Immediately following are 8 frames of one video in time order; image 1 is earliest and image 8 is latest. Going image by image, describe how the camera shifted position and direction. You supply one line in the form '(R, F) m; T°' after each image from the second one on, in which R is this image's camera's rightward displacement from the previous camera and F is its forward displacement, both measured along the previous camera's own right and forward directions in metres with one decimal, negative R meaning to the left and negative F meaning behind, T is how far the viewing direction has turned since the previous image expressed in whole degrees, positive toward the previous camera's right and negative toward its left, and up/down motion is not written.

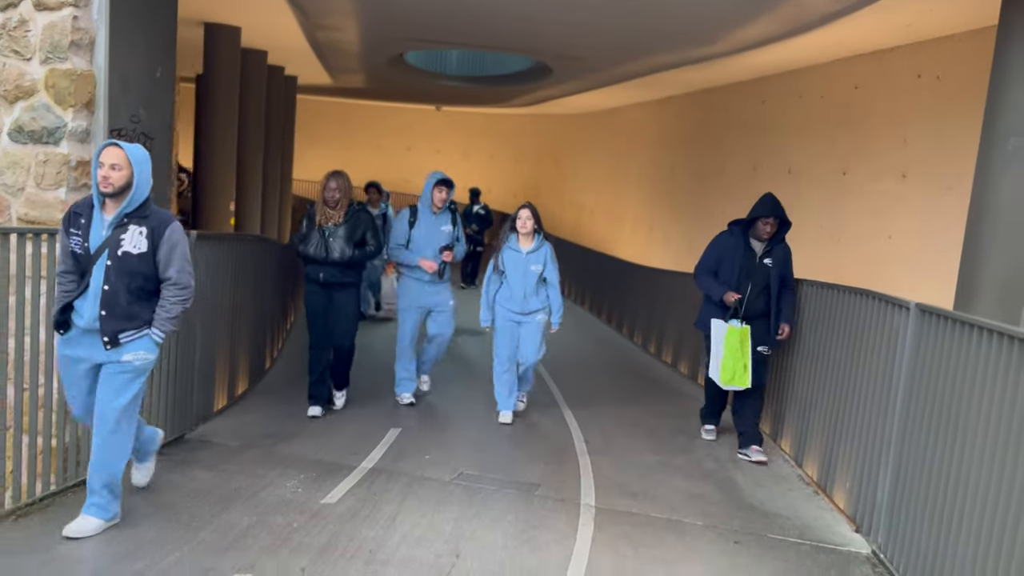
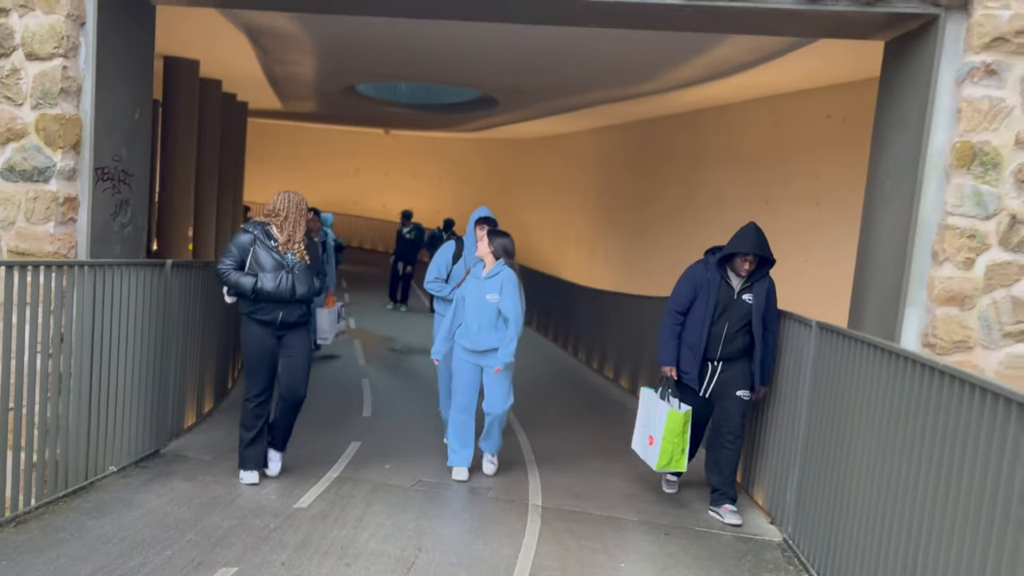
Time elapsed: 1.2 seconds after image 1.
(0.0, -0.7) m; +3°
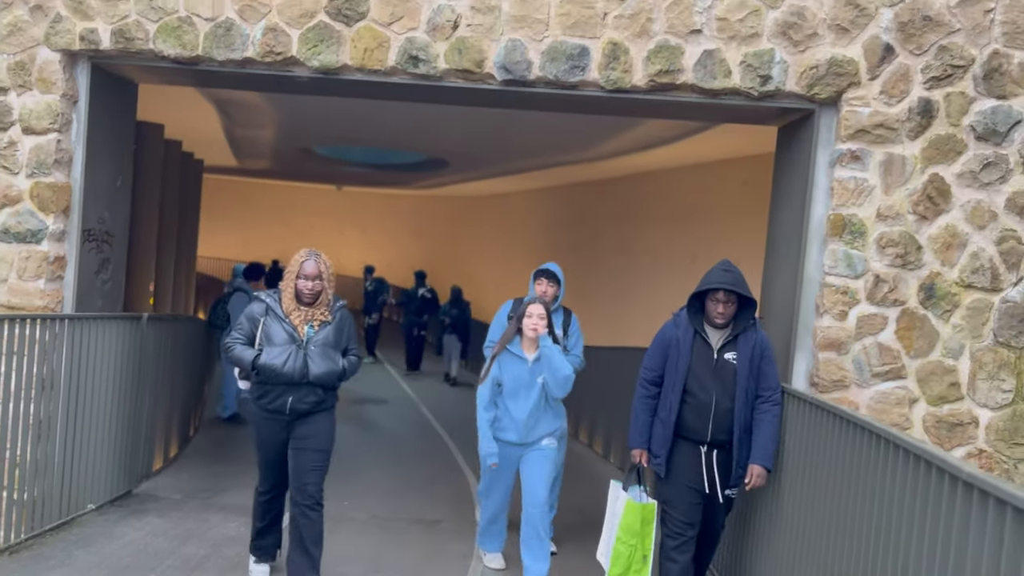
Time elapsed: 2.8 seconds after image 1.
(0.0, -0.8) m; +3°
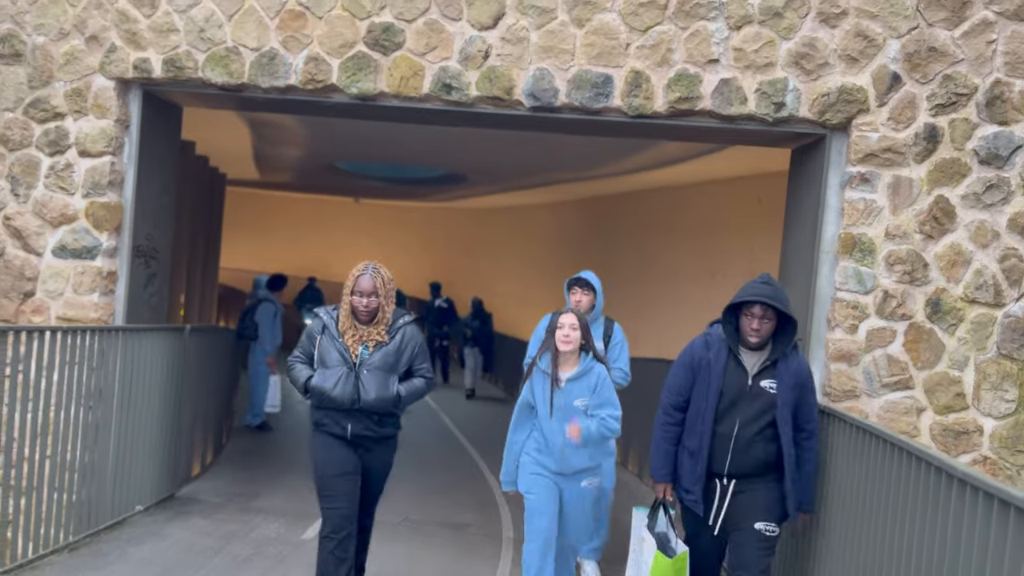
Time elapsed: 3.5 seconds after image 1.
(-0.1, -0.4) m; -1°
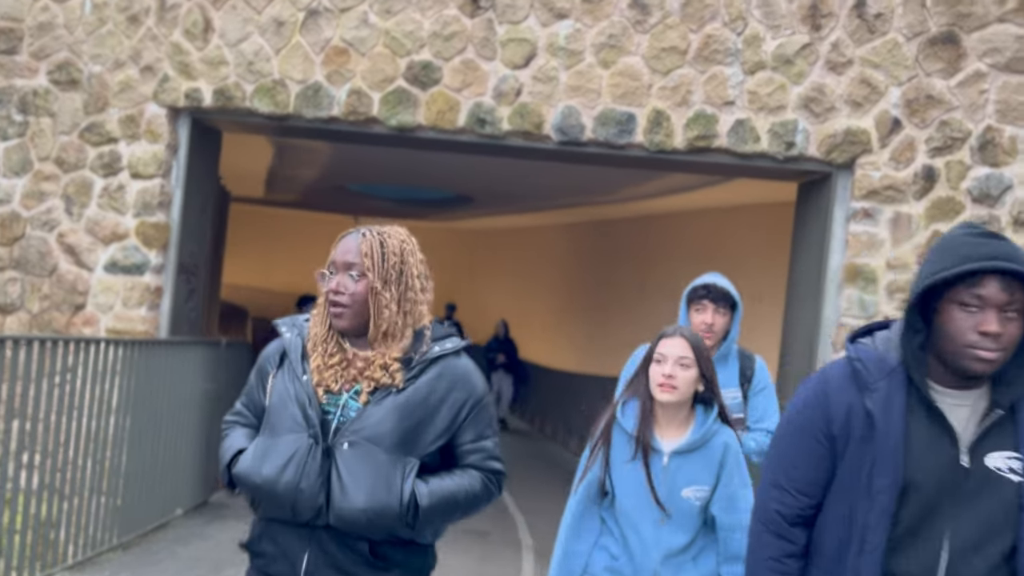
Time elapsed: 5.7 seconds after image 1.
(-0.3, -0.5) m; +1°
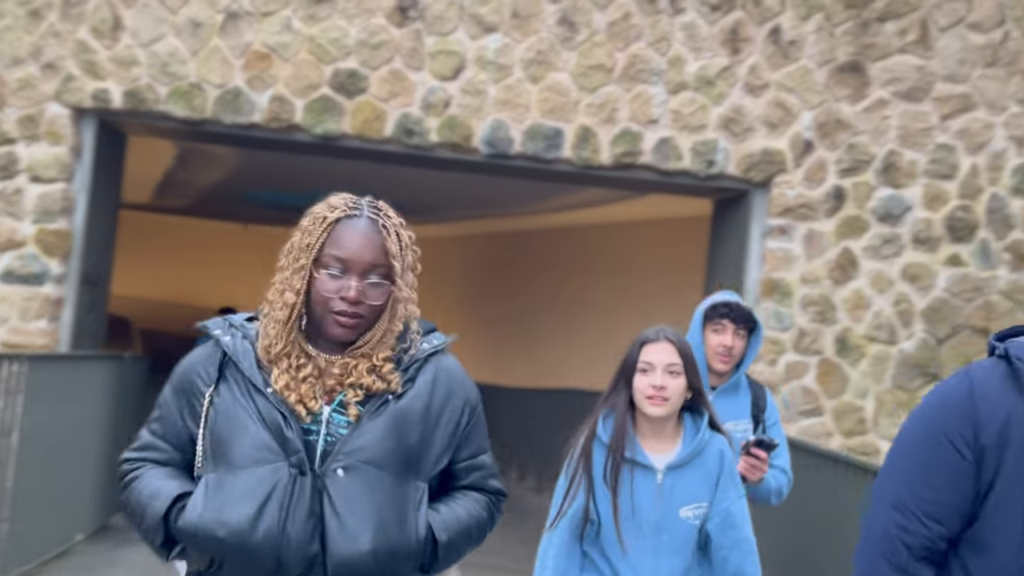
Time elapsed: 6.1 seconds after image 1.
(-0.6, 0.0) m; +9°
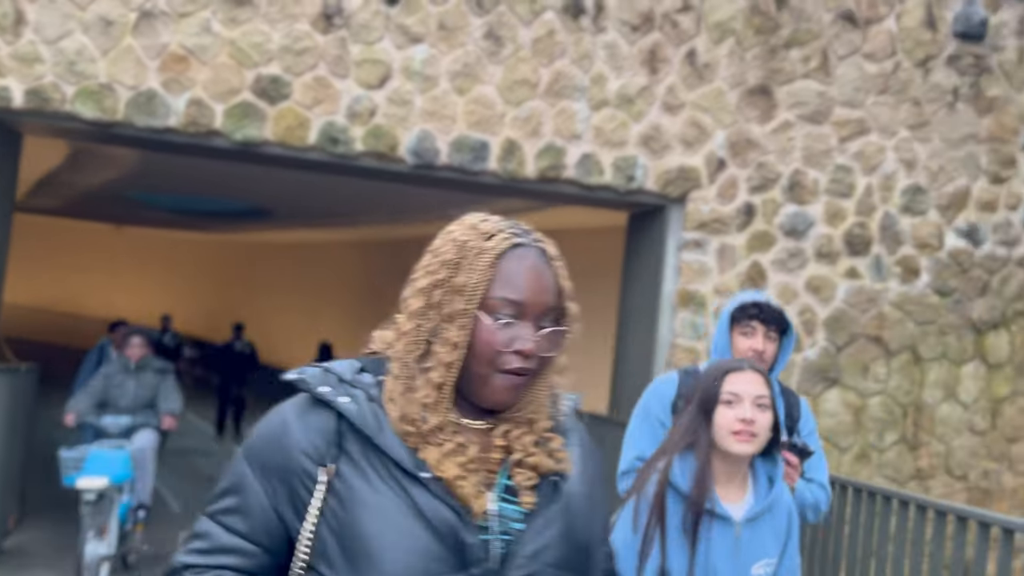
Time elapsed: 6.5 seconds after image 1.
(-0.6, 0.0) m; +9°
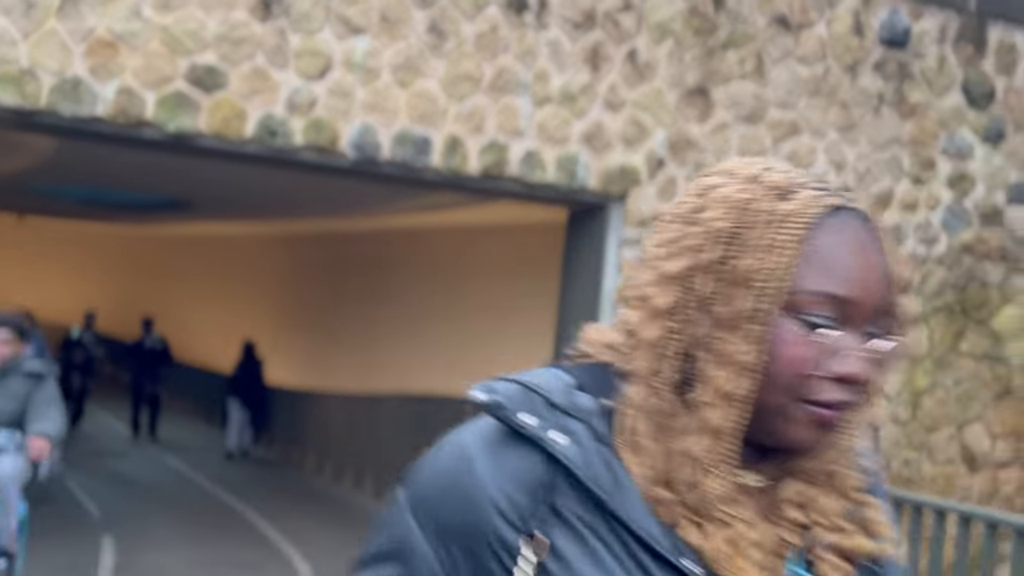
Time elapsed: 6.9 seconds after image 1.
(-0.4, +0.1) m; +6°
